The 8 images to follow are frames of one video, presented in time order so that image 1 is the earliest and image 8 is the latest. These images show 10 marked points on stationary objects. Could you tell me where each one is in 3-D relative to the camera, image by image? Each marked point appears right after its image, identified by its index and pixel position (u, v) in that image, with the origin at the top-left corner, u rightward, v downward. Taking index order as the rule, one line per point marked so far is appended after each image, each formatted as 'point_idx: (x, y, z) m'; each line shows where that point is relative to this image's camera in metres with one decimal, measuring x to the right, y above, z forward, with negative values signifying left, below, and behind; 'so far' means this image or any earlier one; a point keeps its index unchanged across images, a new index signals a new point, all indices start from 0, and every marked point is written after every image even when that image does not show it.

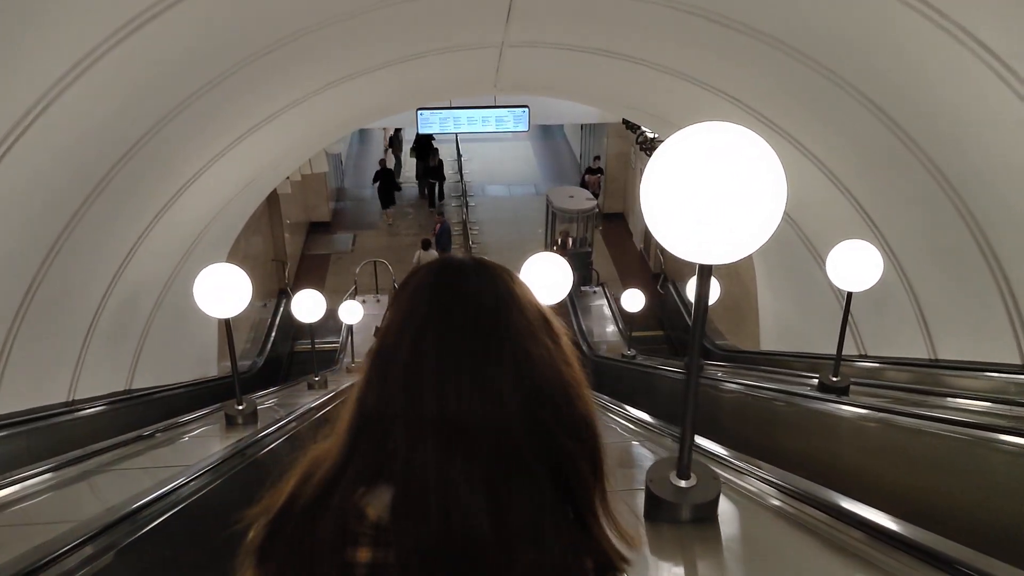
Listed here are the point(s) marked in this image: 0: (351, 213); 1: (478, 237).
0: (-2.9, +1.3, +14.2) m
1: (-0.6, +0.9, +13.2) m
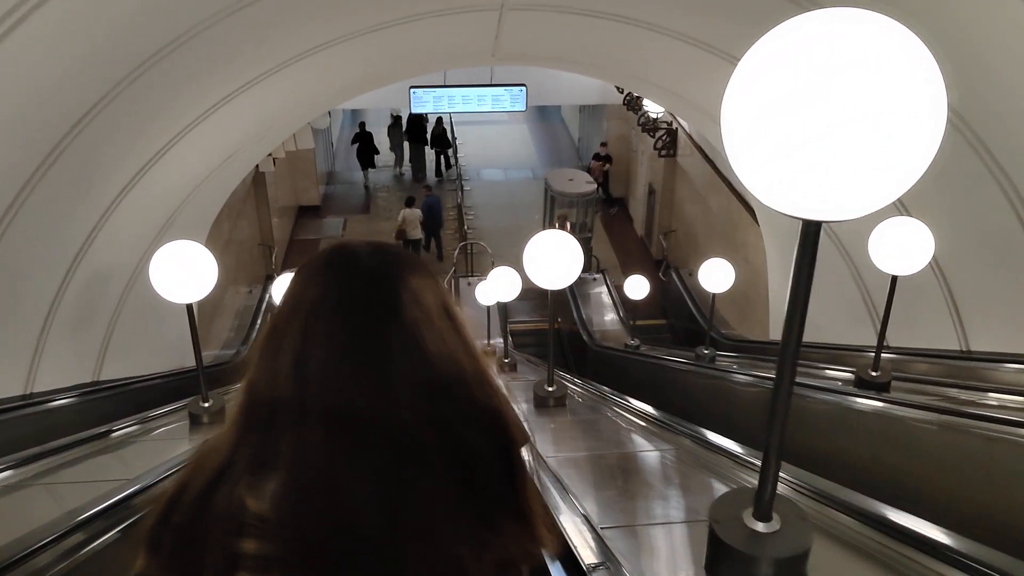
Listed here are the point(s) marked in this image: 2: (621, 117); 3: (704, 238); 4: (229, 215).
0: (-2.9, +1.6, +13.7) m
1: (-0.6, +1.1, +12.8) m
2: (+1.8, +2.8, +13.1) m
3: (+2.3, +0.6, +9.7) m
4: (-3.1, +0.8, +8.7) m
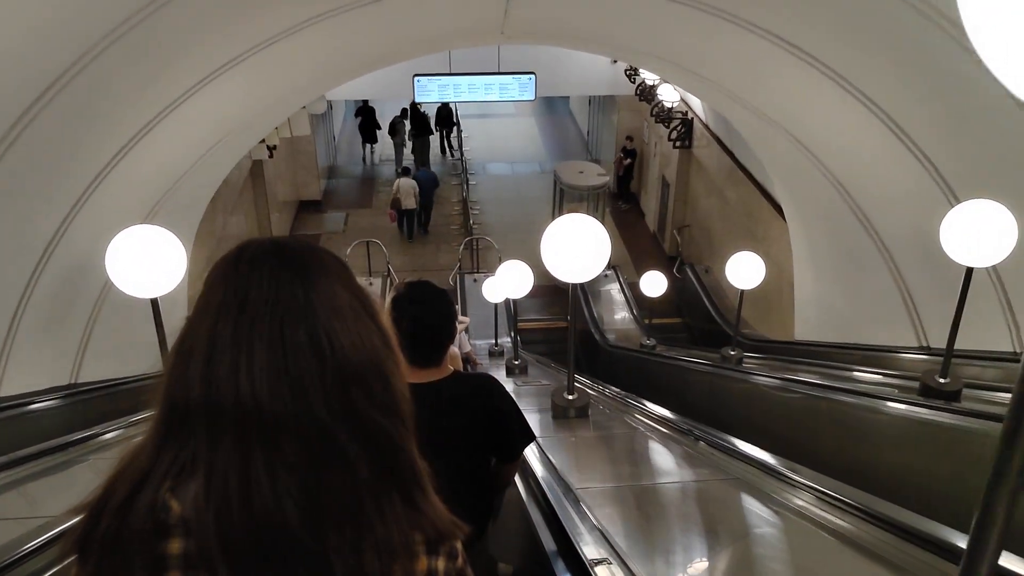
0: (-2.8, +1.6, +13.3) m
1: (-0.5, +1.1, +12.4) m
2: (+1.9, +2.9, +12.7) m
3: (+2.4, +0.6, +9.3) m
4: (-3.0, +0.8, +8.3) m
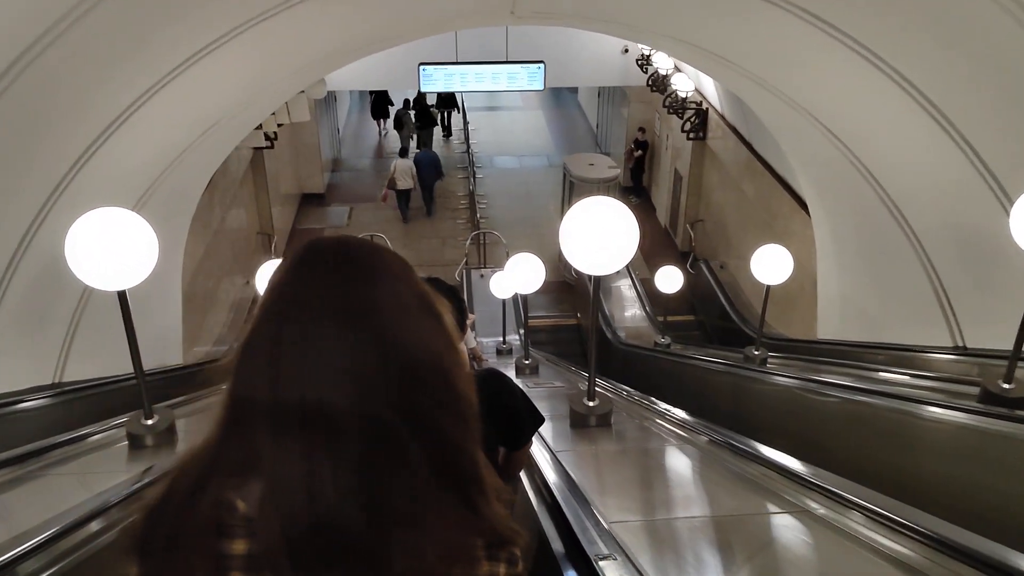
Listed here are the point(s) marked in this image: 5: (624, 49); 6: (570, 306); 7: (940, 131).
0: (-2.7, +1.7, +13.0) m
1: (-0.4, +1.2, +12.1) m
2: (+2.0, +2.9, +12.3) m
3: (+2.5, +0.7, +9.0) m
4: (-2.9, +0.9, +8.1) m
5: (+1.5, +3.2, +10.7) m
6: (+0.7, -0.2, +9.9) m
7: (+2.4, +0.9, +4.4) m
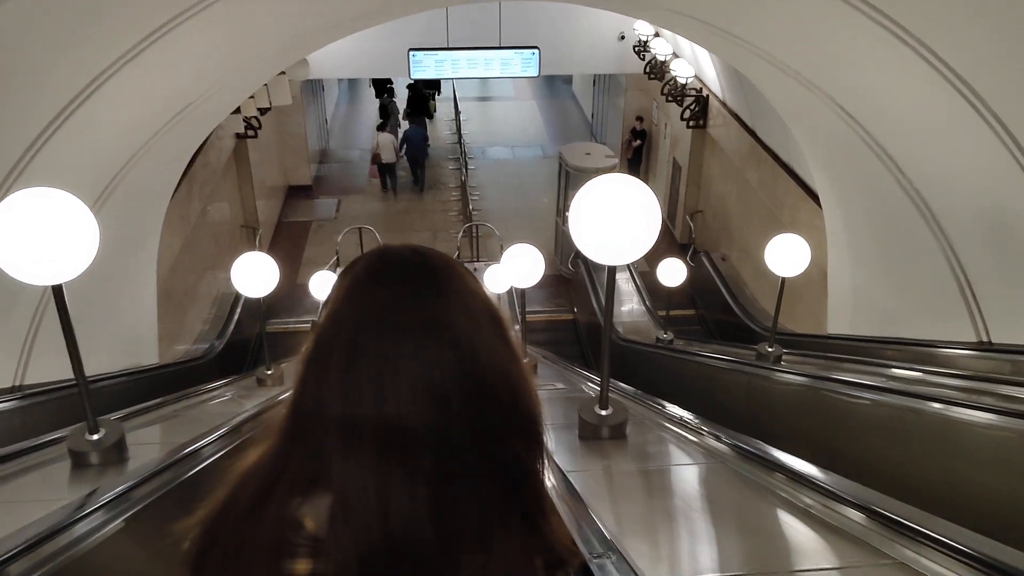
0: (-2.8, +1.8, +12.6) m
1: (-0.5, +1.2, +11.7) m
2: (+1.9, +3.0, +12.0) m
3: (+2.5, +0.8, +8.7) m
4: (-3.0, +0.9, +7.7) m
5: (+1.4, +3.3, +10.4) m
6: (+0.6, -0.1, +9.5) m
7: (+2.3, +0.9, +4.1) m
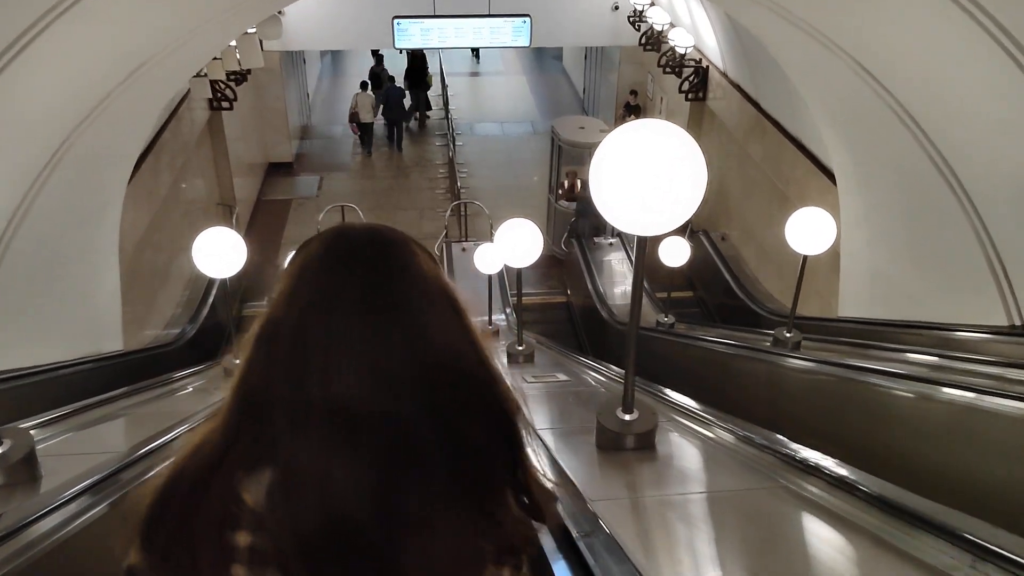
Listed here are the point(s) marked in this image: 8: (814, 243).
0: (-3.0, +2.0, +12.1) m
1: (-0.6, +1.5, +11.3) m
2: (+1.8, +3.3, +11.6) m
3: (+2.4, +1.0, +8.3) m
4: (-3.0, +1.1, +7.2) m
5: (+1.3, +3.5, +9.9) m
6: (+0.5, +0.1, +9.1) m
7: (+2.3, +1.0, +3.7) m
8: (+1.4, +0.2, +3.8) m
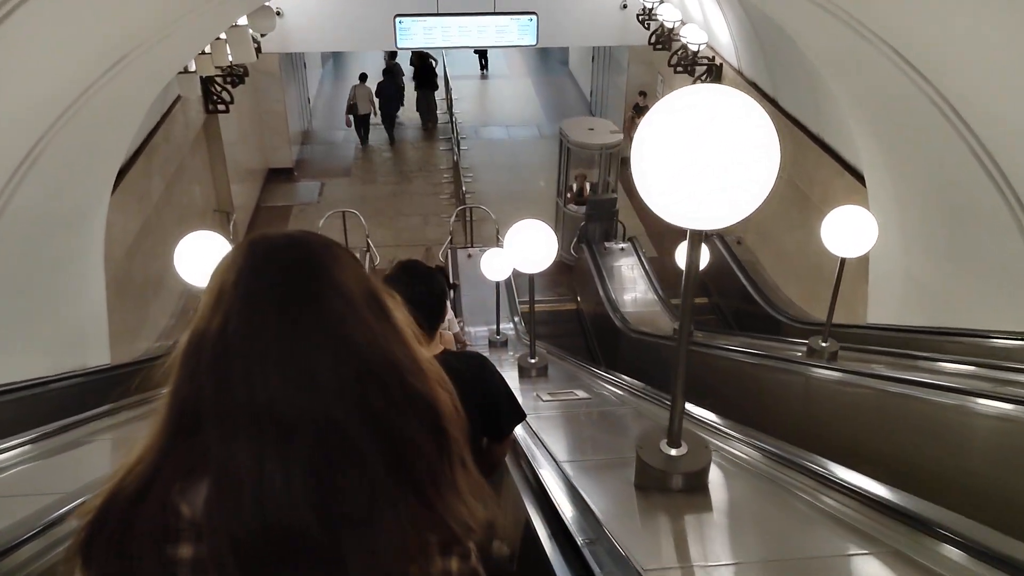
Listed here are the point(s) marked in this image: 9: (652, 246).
0: (-2.9, +1.9, +11.9) m
1: (-0.6, +1.4, +11.0) m
2: (+1.9, +3.2, +11.3) m
3: (+2.4, +0.9, +7.9) m
4: (-3.0, +1.0, +6.9) m
5: (+1.3, +3.4, +9.6) m
6: (+0.6, 0.0, +8.8) m
7: (+2.4, +1.0, +3.4) m
8: (+1.5, +0.2, +3.5) m
9: (+1.7, +0.5, +9.5) m
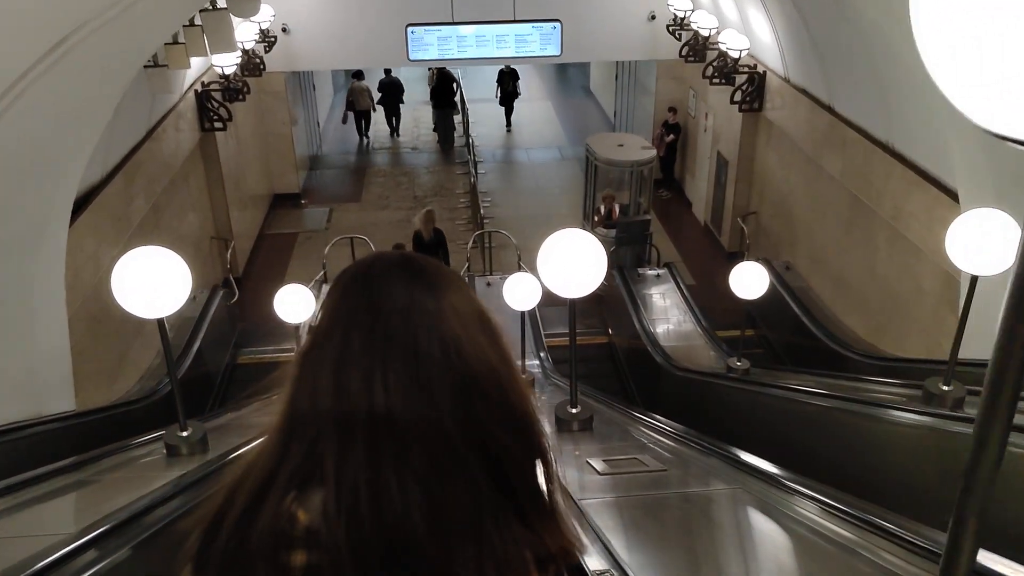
0: (-2.6, +1.4, +11.2) m
1: (-0.3, +1.0, +10.3) m
2: (+2.1, +2.8, +10.6) m
3: (+2.6, +0.6, +7.1) m
4: (-2.8, +0.8, +6.2) m
5: (+1.6, +3.1, +9.0) m
6: (+0.9, -0.3, +8.0) m
7: (+2.5, +0.9, +2.6) m
8: (+1.6, +0.1, +2.7) m
9: (+1.9, +0.2, +8.8) m
